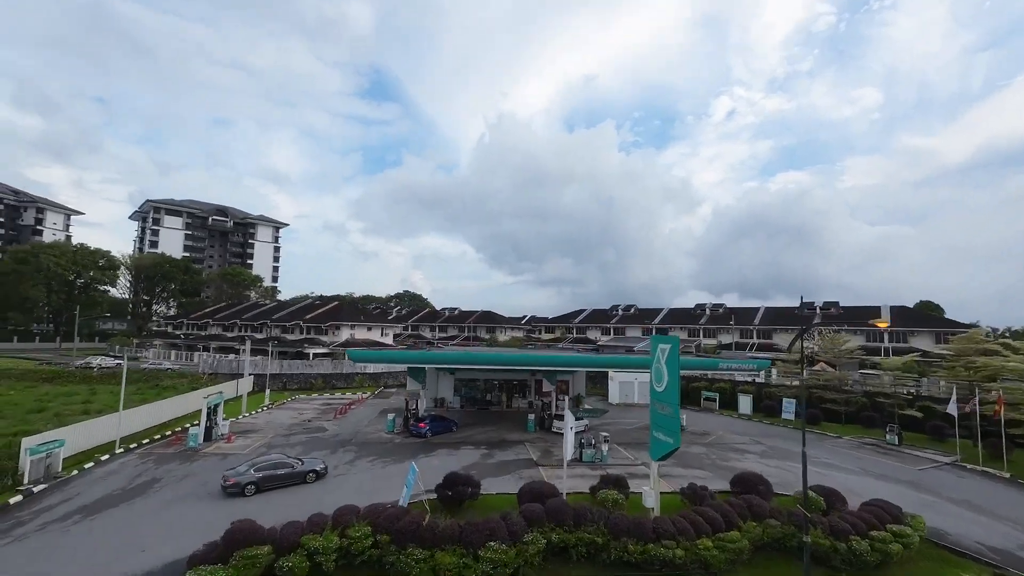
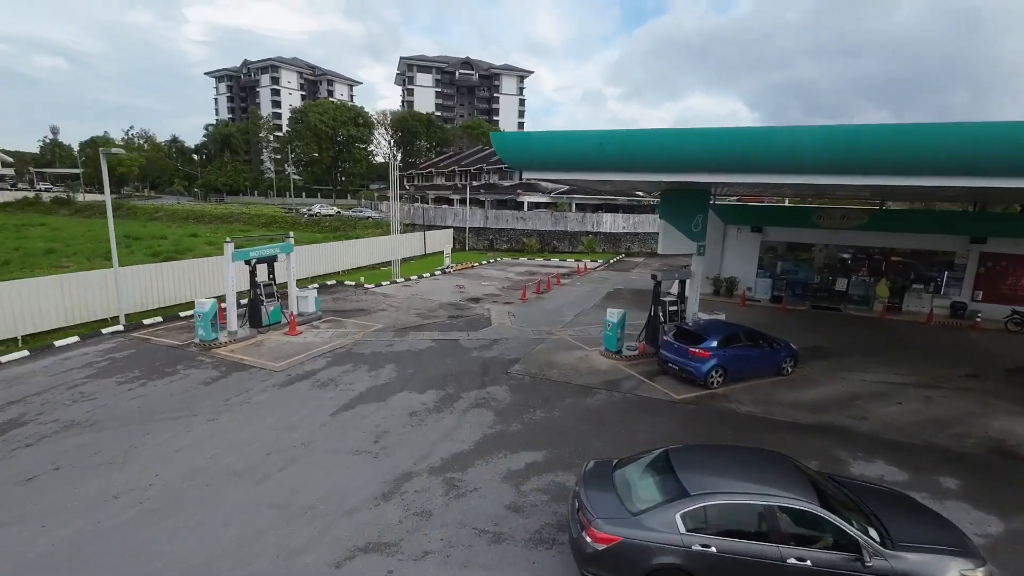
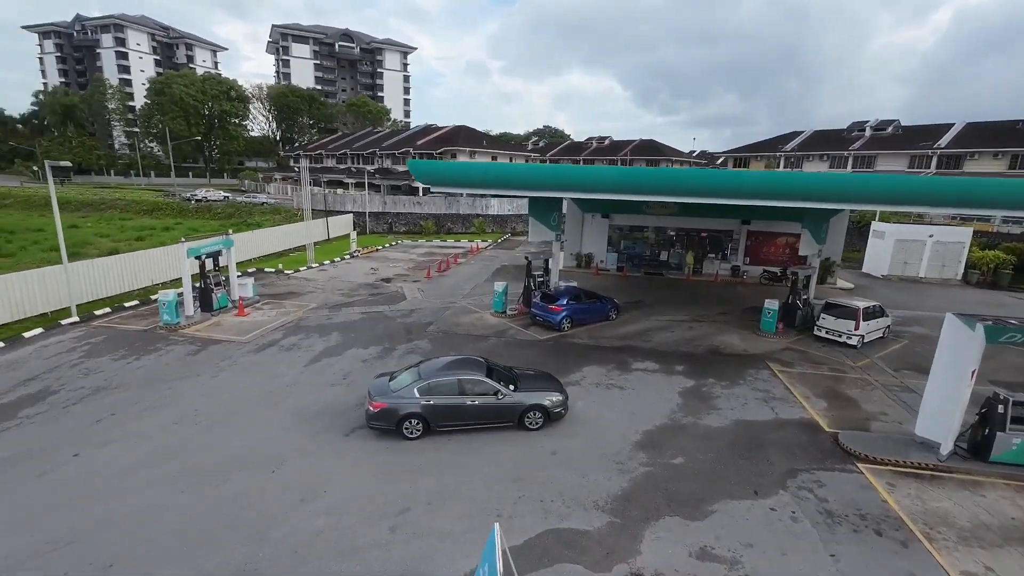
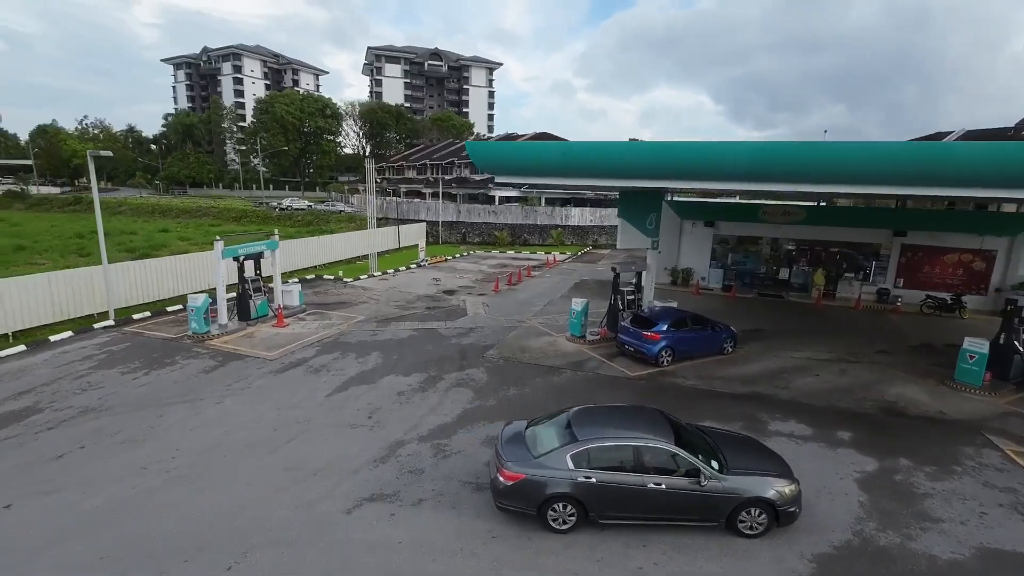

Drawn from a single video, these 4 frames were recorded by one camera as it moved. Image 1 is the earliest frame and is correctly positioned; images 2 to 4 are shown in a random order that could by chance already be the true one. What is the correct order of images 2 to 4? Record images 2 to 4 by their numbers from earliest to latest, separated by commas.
3, 4, 2
